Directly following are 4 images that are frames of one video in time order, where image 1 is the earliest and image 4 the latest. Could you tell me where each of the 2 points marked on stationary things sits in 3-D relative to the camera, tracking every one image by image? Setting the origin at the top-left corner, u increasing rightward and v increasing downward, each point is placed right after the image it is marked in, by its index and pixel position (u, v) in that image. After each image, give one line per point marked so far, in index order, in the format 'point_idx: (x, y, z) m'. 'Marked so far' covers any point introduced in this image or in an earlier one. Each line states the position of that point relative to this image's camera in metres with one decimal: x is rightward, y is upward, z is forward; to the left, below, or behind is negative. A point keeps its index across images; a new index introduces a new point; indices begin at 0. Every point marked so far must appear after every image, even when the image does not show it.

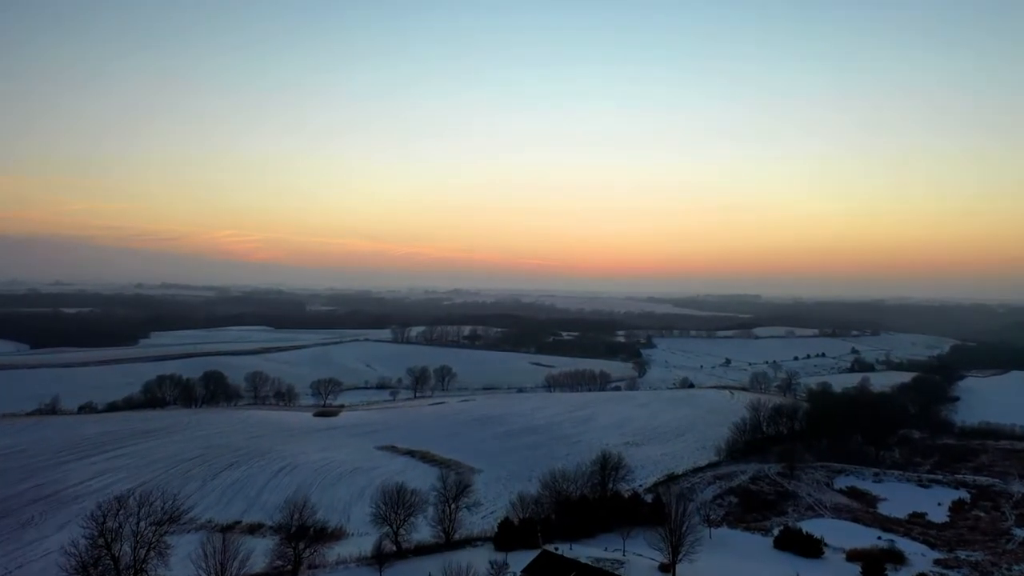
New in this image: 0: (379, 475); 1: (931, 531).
0: (-4.4, -6.2, +19.9) m
1: (+13.6, -7.9, +19.8) m
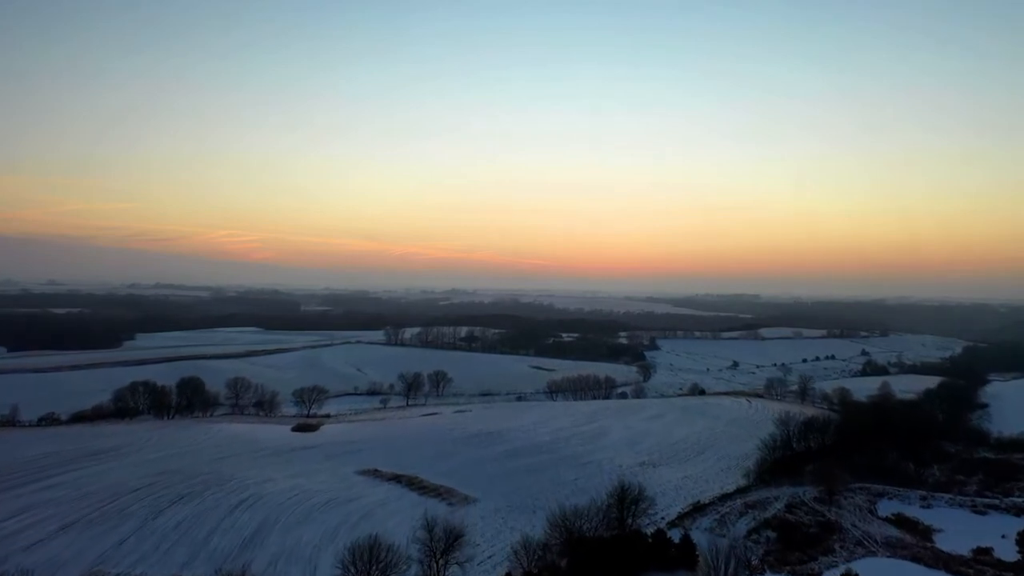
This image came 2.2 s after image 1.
0: (-4.3, -6.2, +16.9) m
1: (+13.7, -7.9, +16.9) m
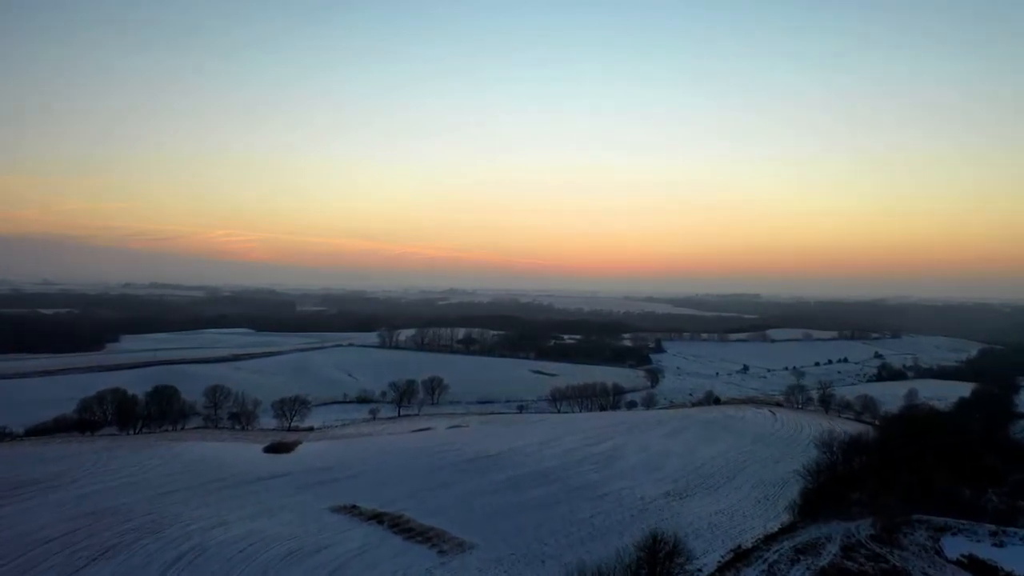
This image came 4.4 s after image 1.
0: (-4.2, -6.3, +13.7) m
1: (+13.8, -7.9, +13.7) m
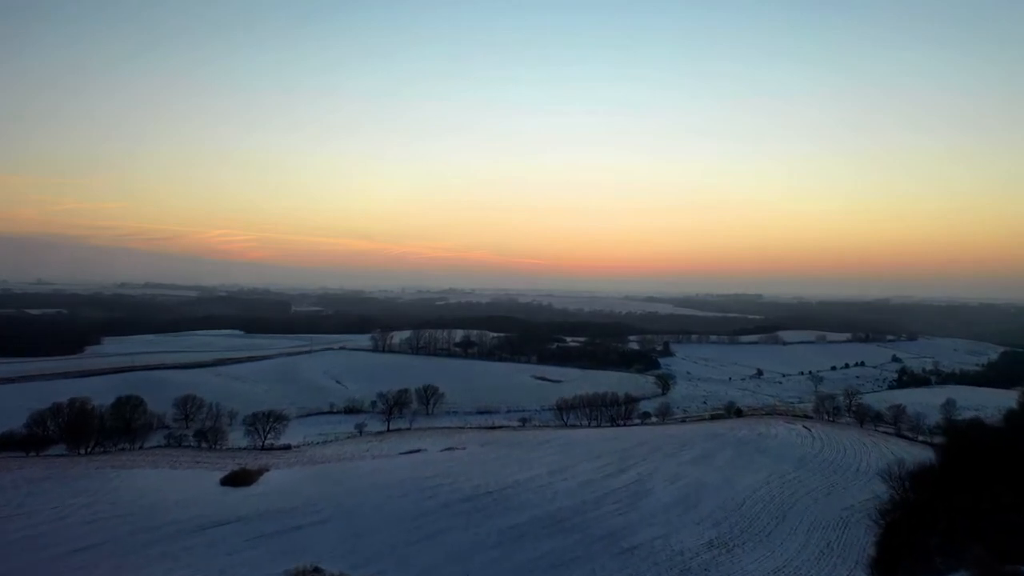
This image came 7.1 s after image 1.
0: (-4.1, -6.3, +9.9) m
1: (+13.9, -8.0, +9.9) m
